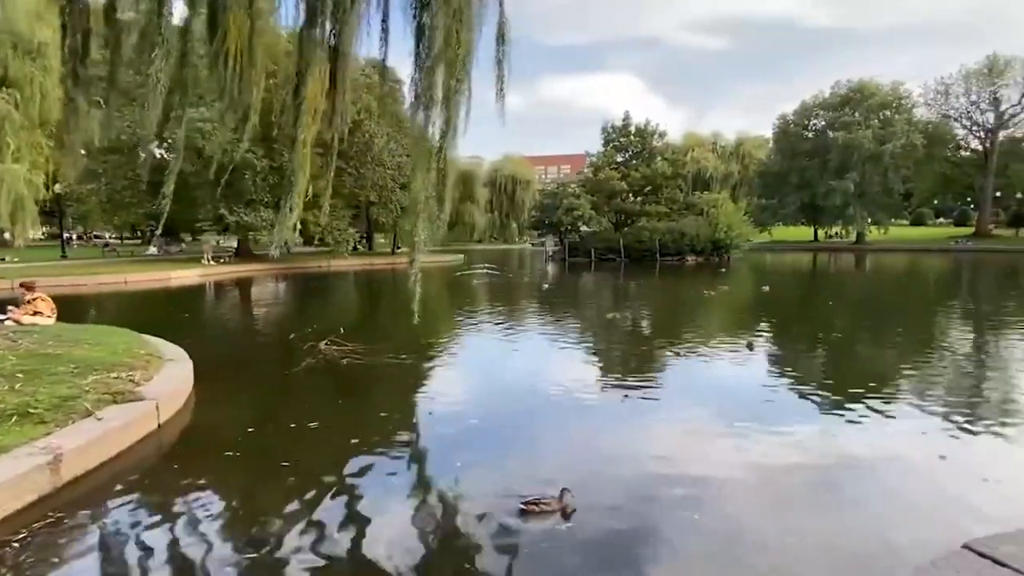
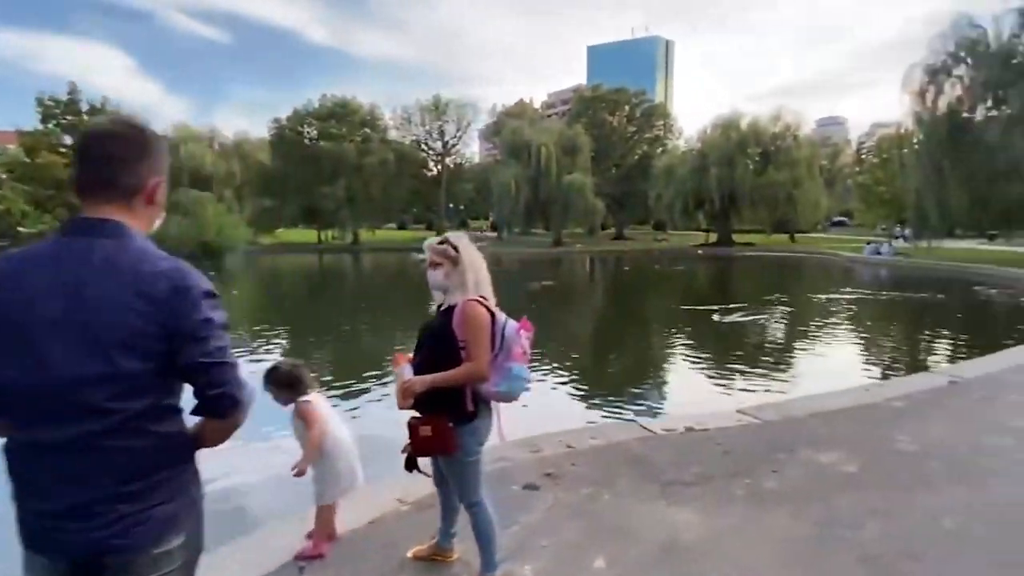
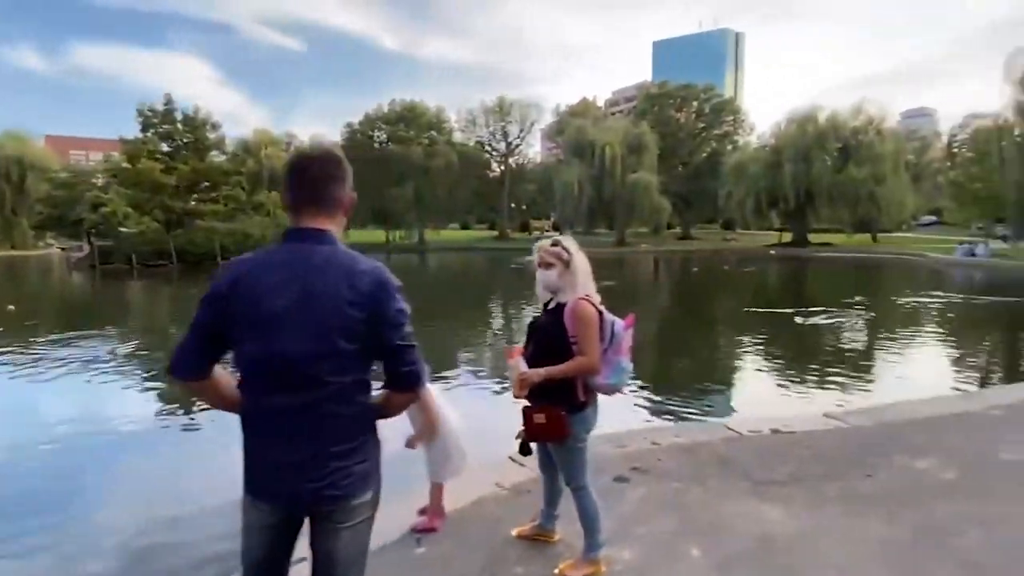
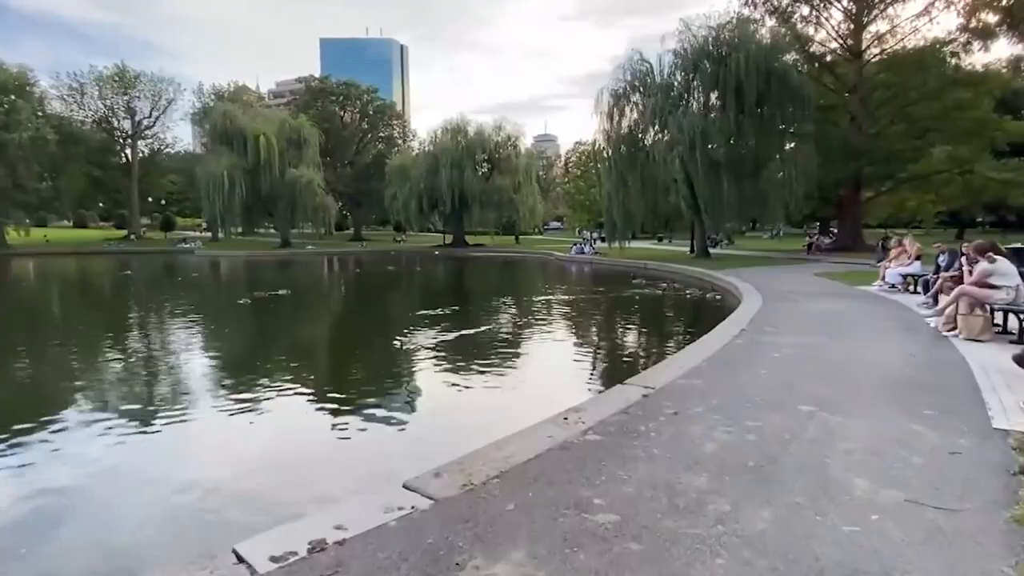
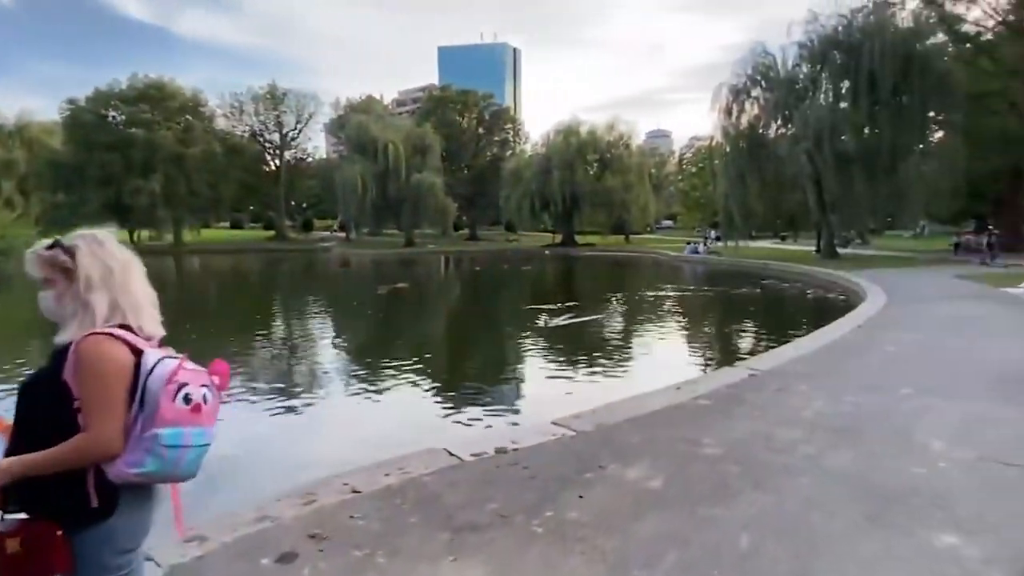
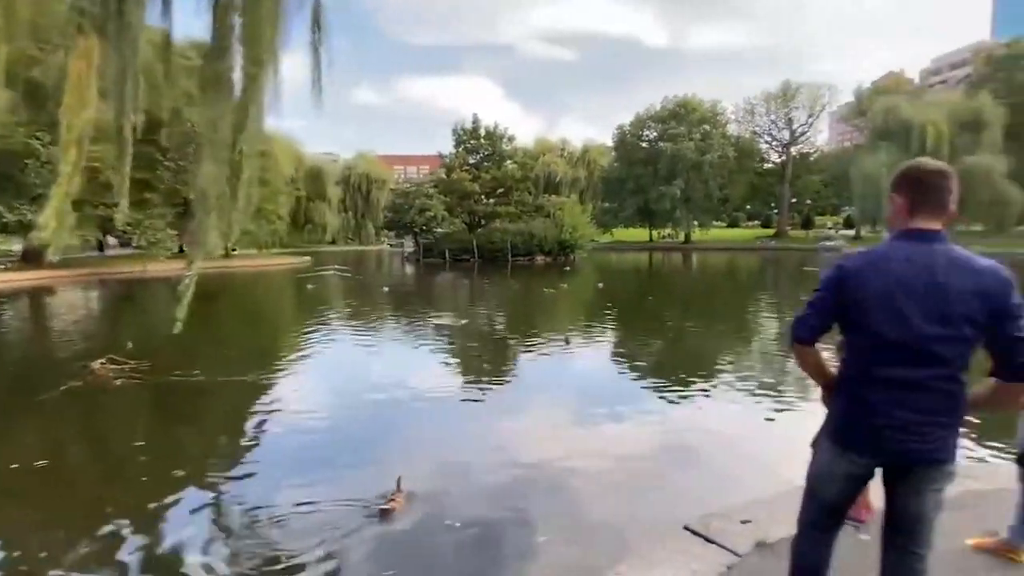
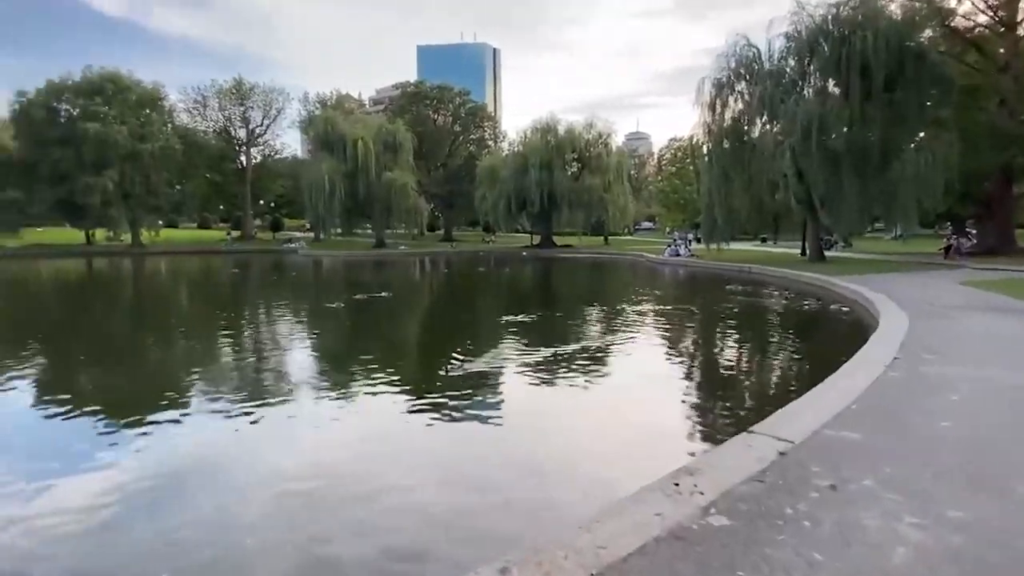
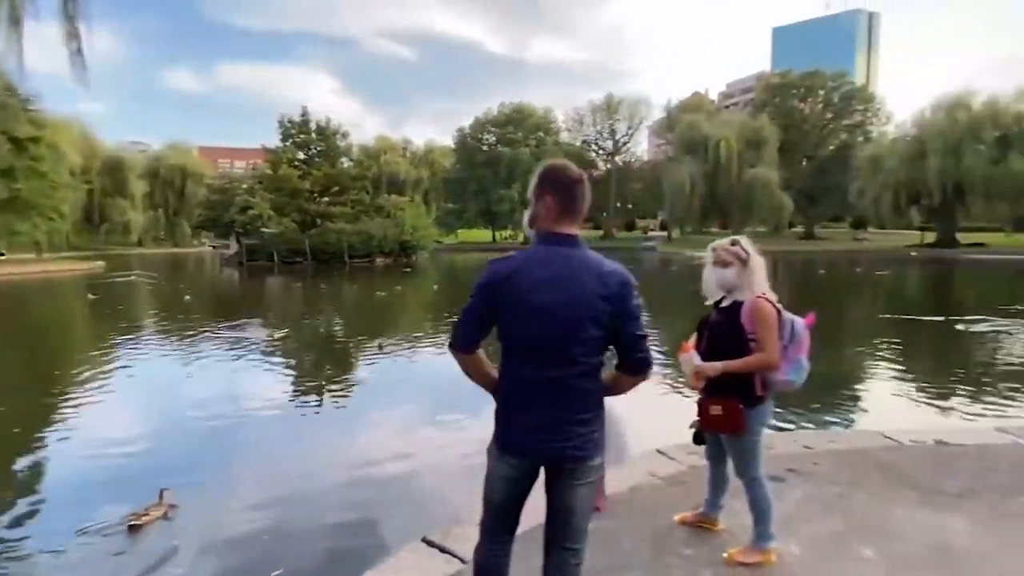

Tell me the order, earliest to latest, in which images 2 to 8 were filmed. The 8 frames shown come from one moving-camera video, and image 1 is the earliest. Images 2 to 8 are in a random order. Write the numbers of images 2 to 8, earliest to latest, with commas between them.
6, 8, 3, 2, 5, 4, 7
